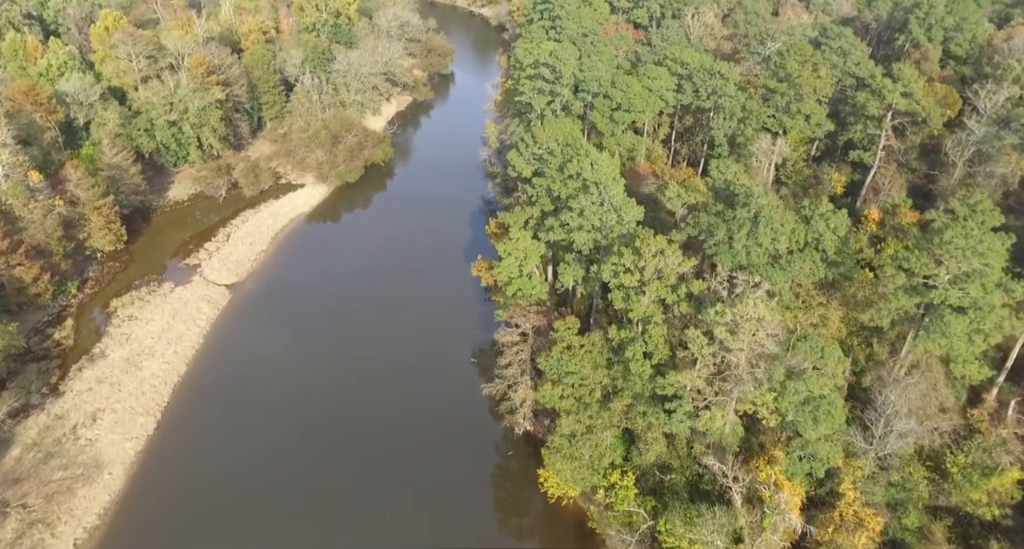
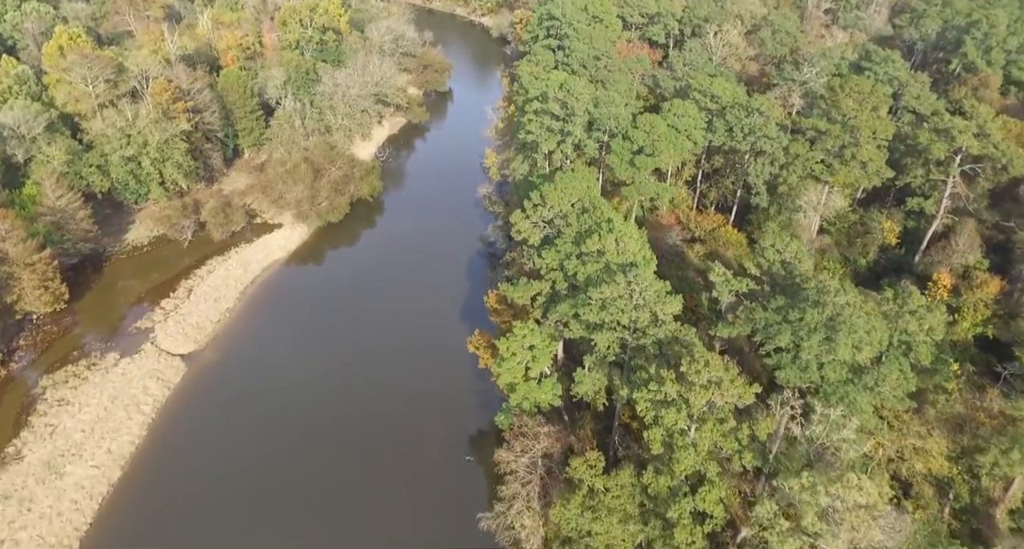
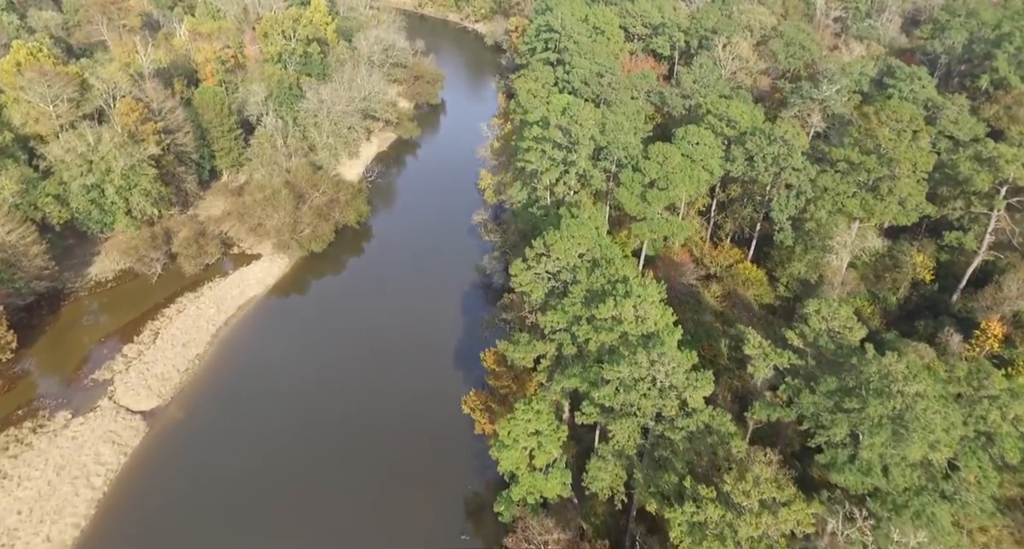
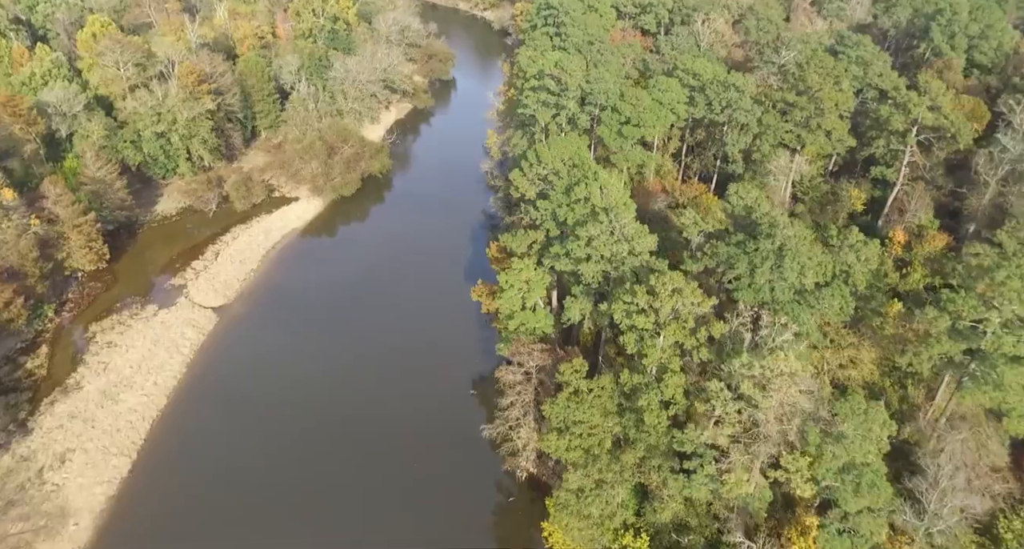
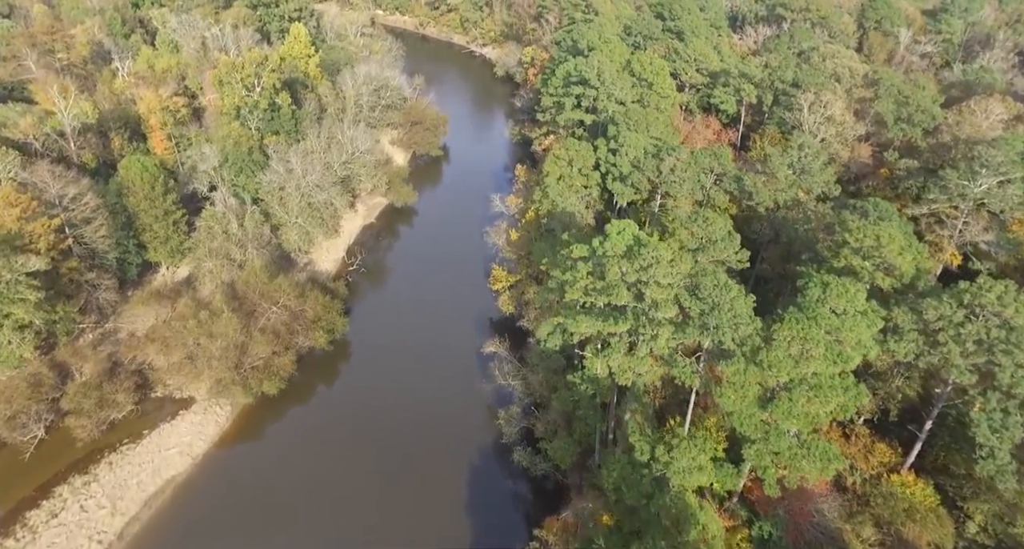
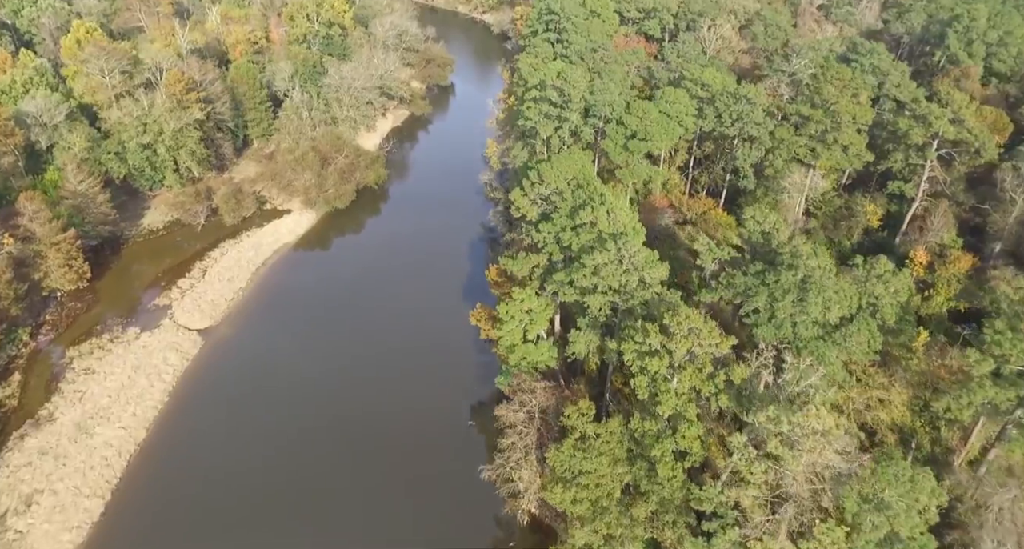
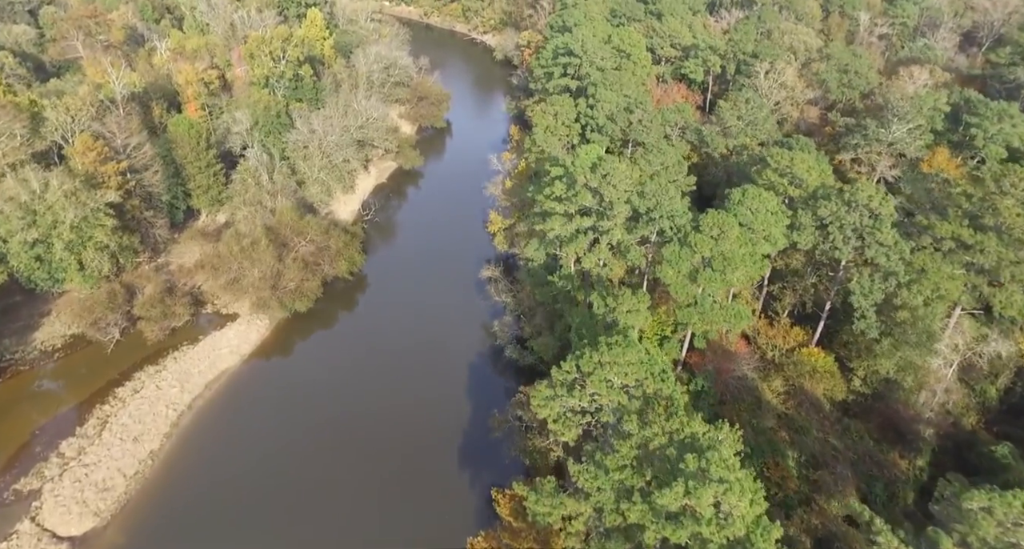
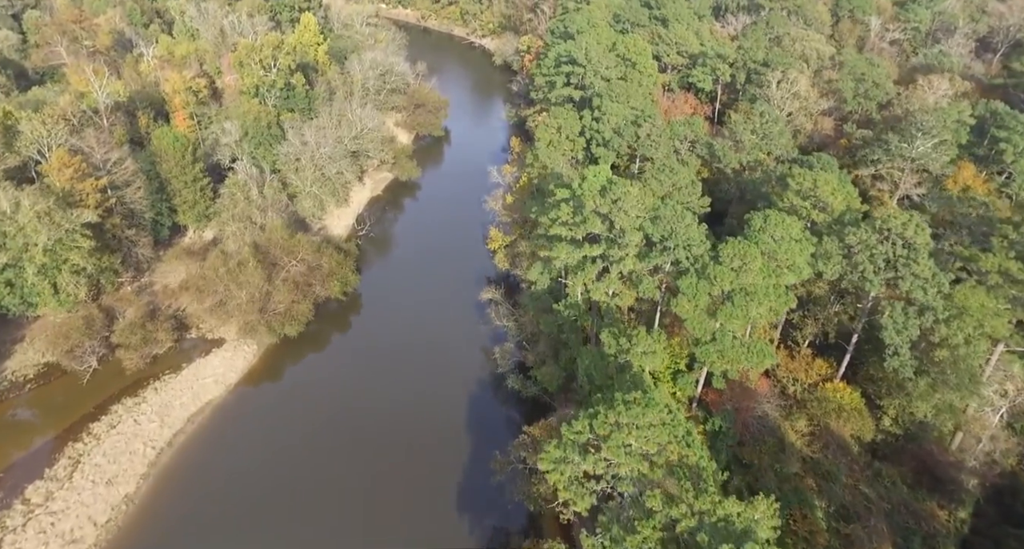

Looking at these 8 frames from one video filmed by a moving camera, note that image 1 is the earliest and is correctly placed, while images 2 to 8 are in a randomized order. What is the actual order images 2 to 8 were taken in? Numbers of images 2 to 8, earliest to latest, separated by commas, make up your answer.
4, 6, 2, 3, 7, 8, 5
